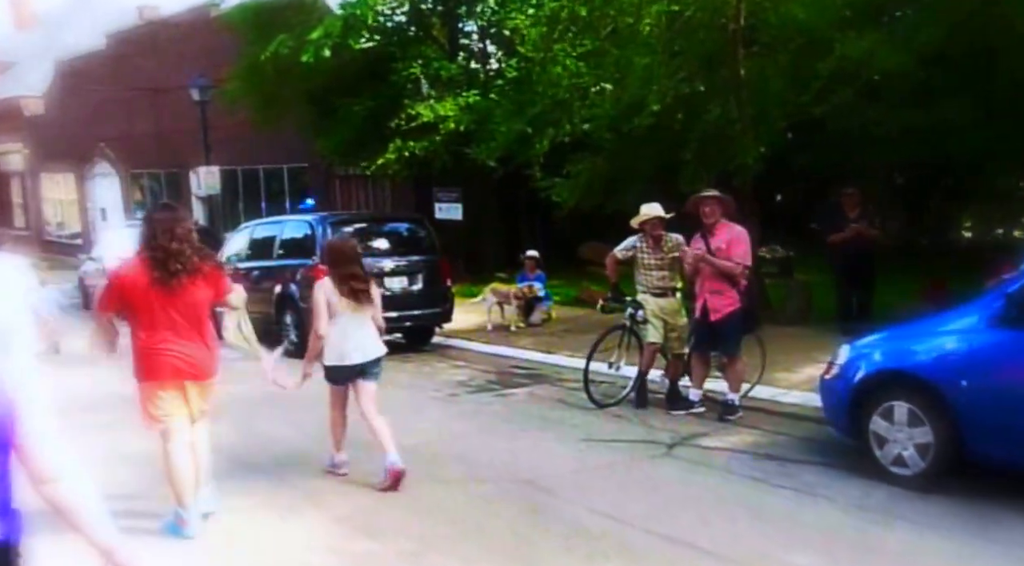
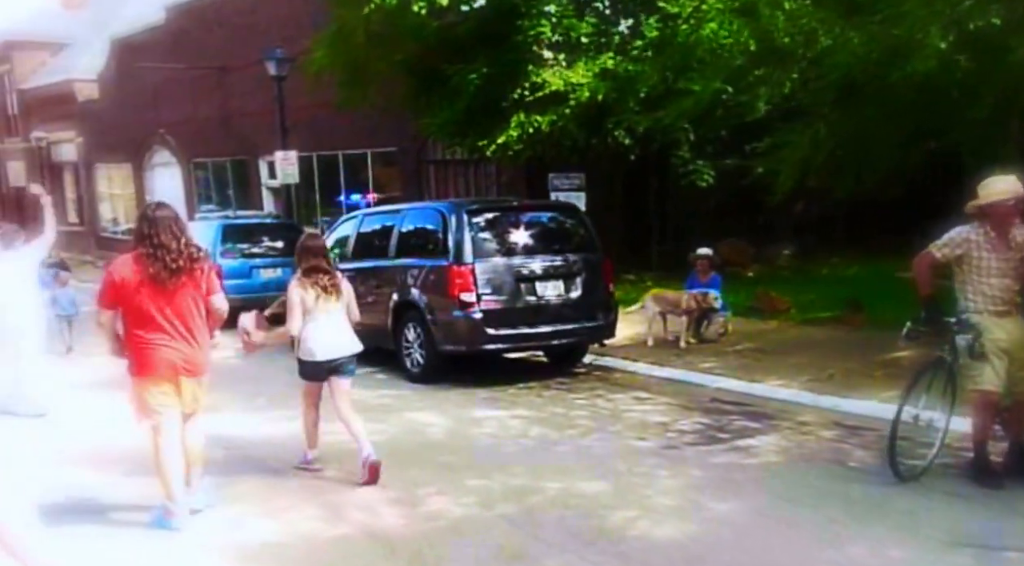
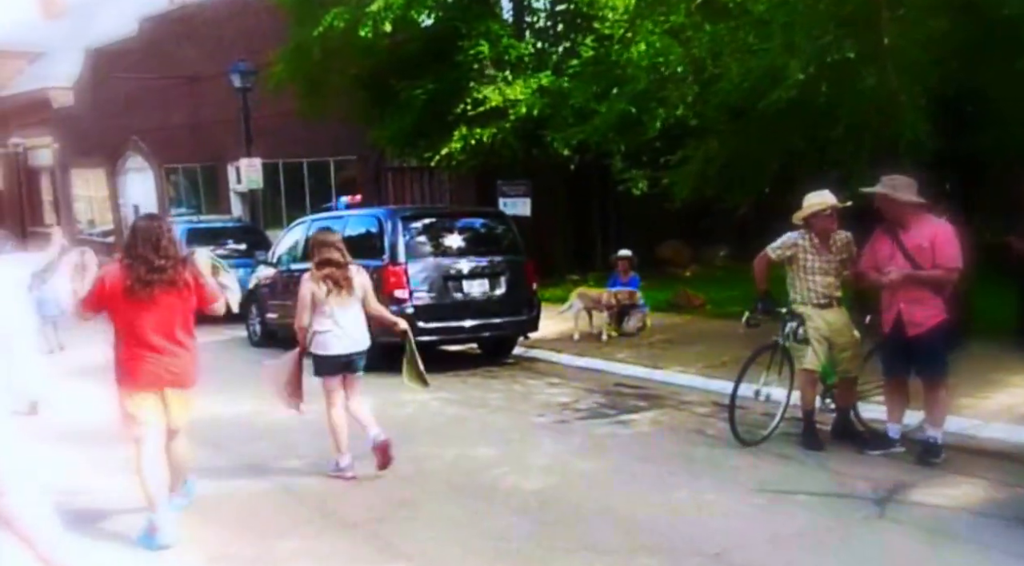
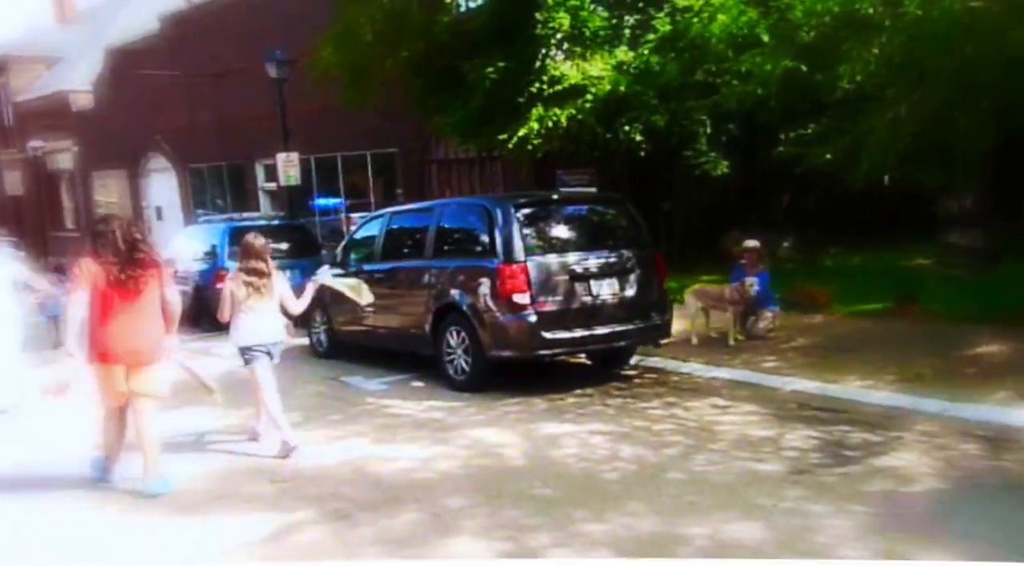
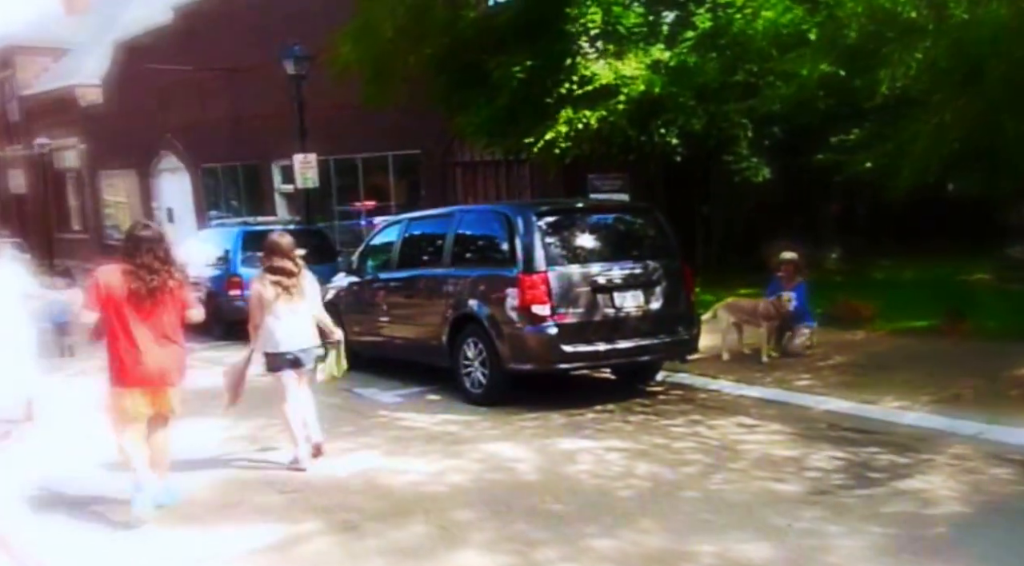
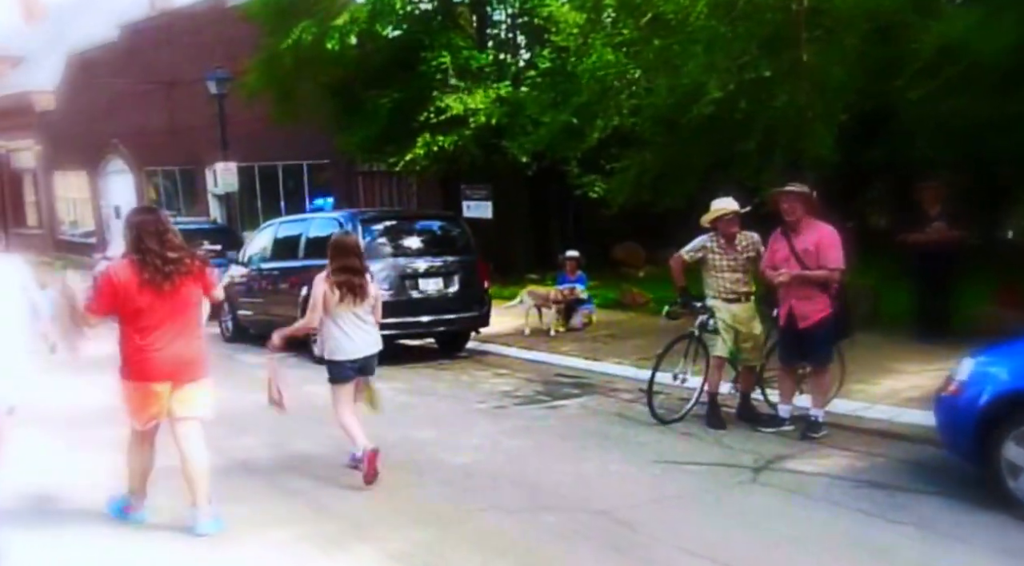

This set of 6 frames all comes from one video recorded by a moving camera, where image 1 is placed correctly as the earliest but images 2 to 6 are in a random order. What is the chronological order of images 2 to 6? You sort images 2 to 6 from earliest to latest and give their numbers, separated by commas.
6, 3, 2, 5, 4
